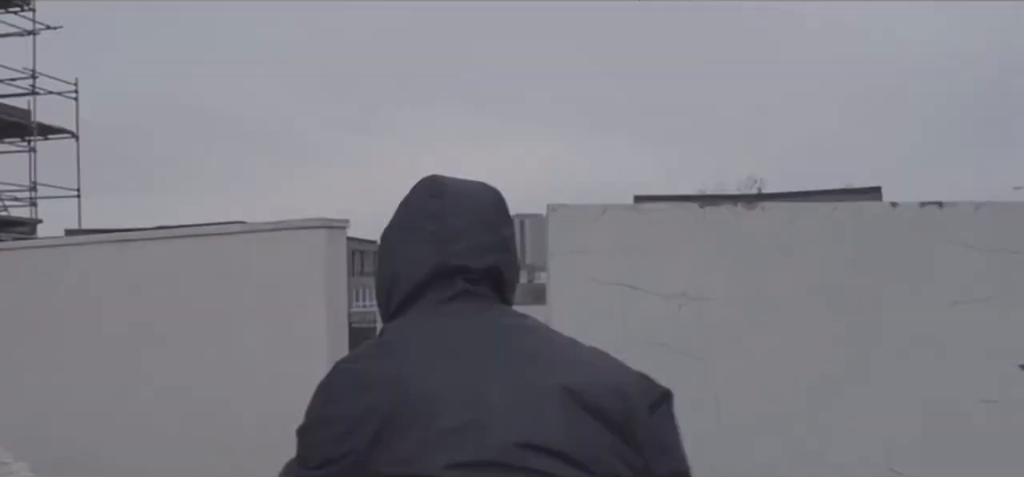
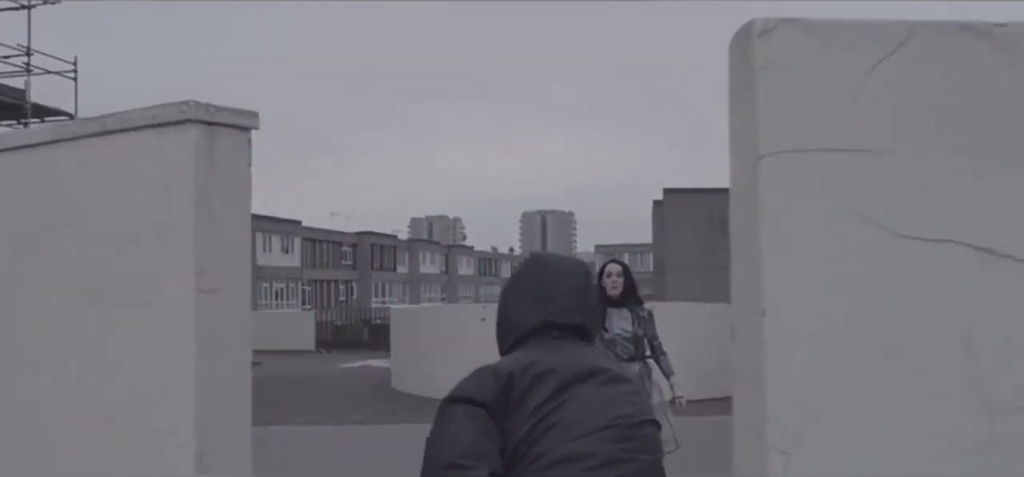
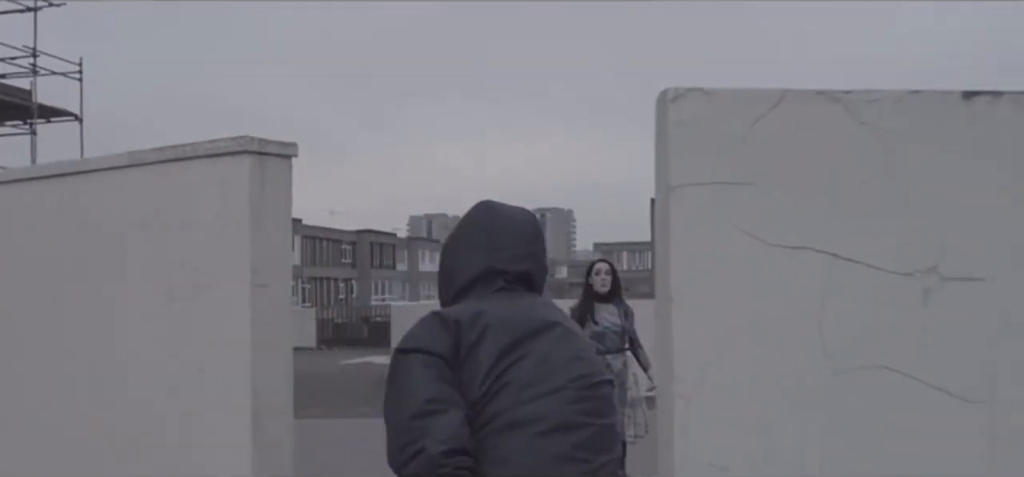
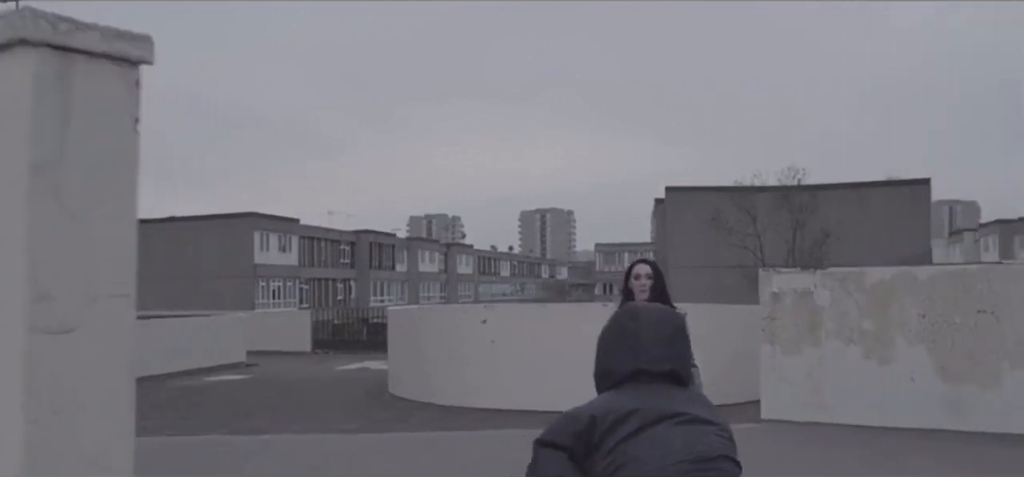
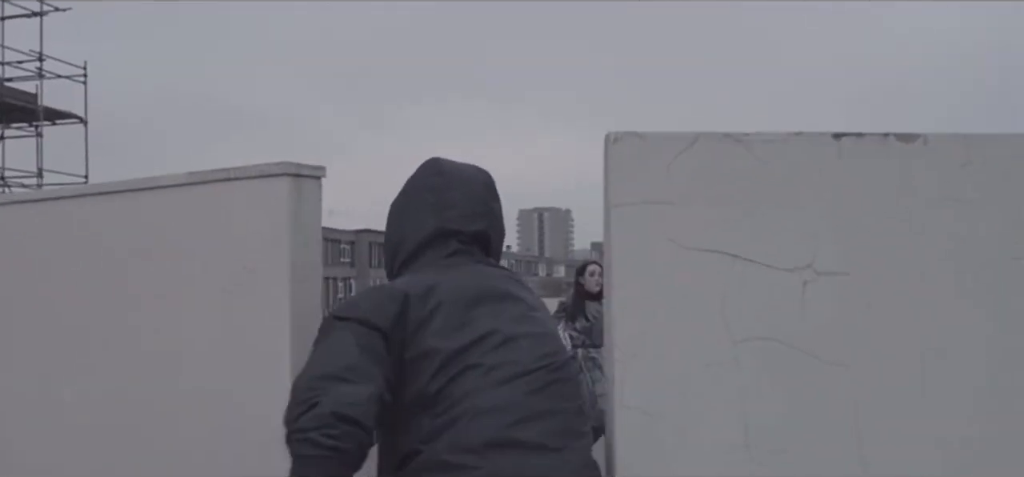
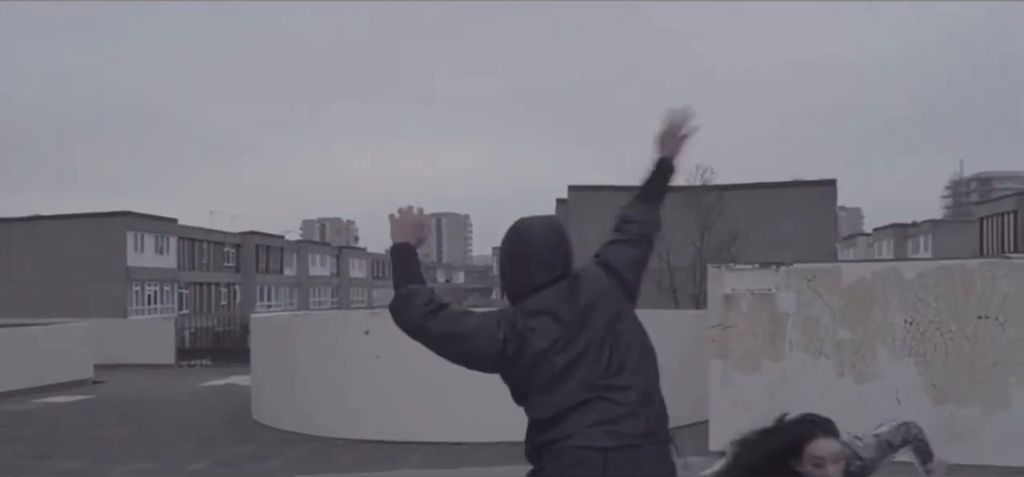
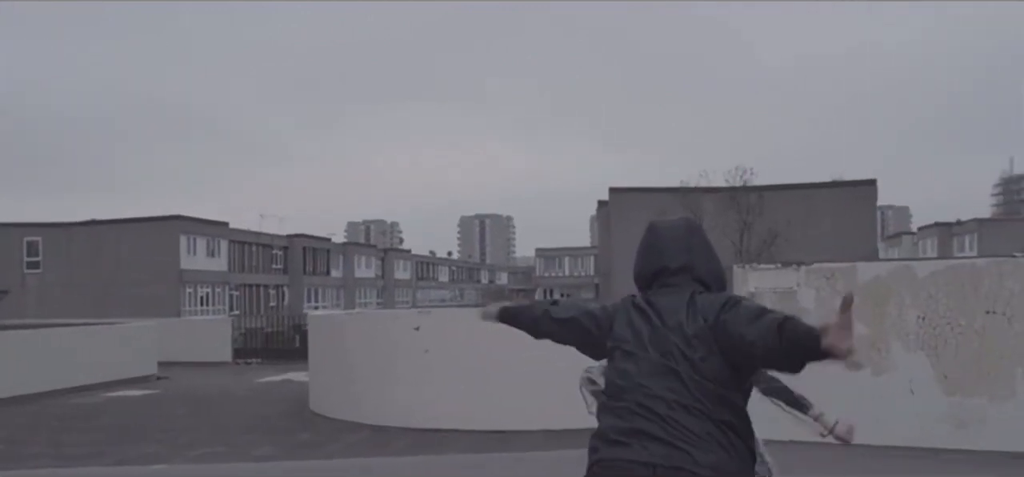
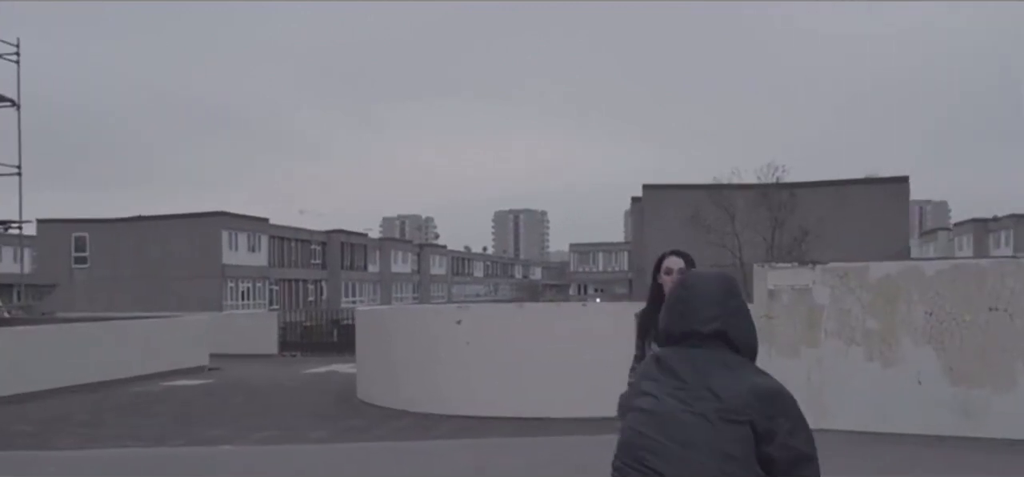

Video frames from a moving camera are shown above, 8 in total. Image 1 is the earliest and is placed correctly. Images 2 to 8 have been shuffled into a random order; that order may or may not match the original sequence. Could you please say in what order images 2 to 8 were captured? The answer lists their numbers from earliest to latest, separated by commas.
5, 3, 2, 4, 8, 7, 6
